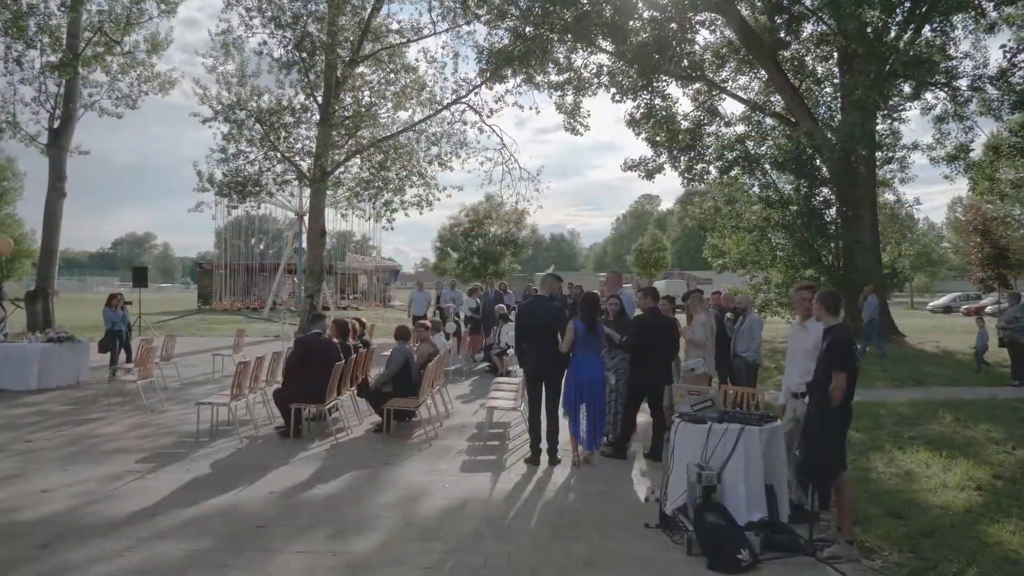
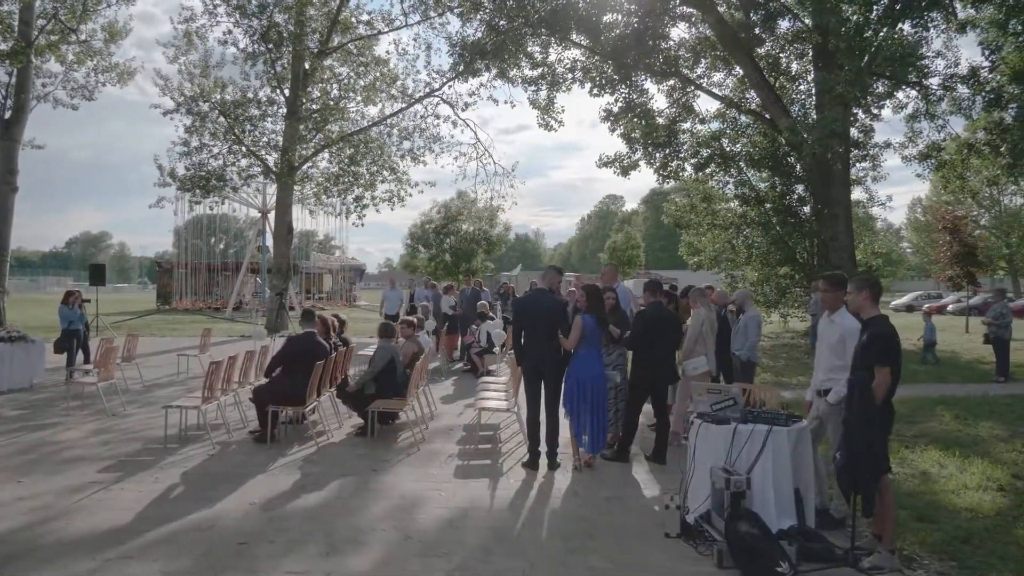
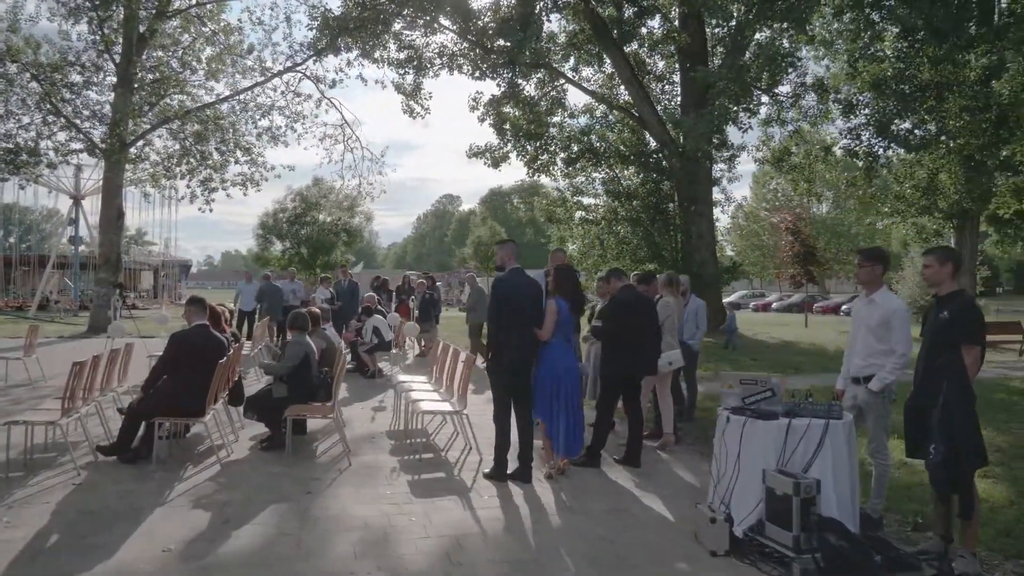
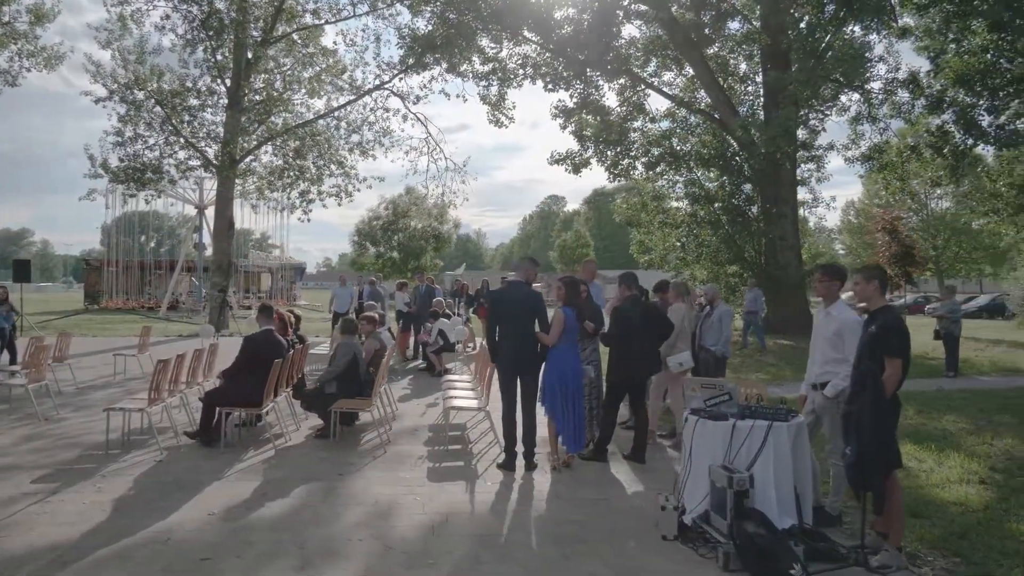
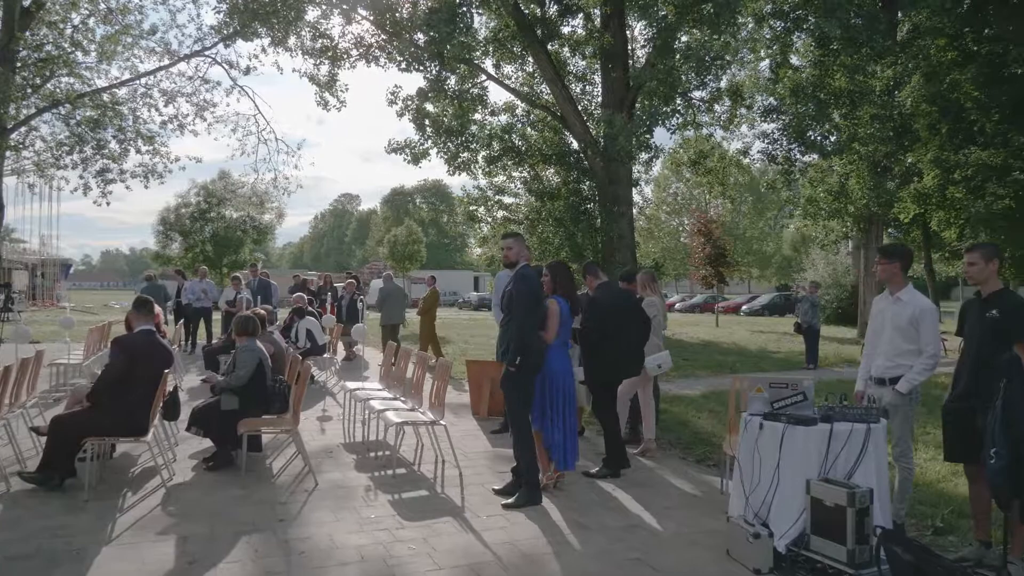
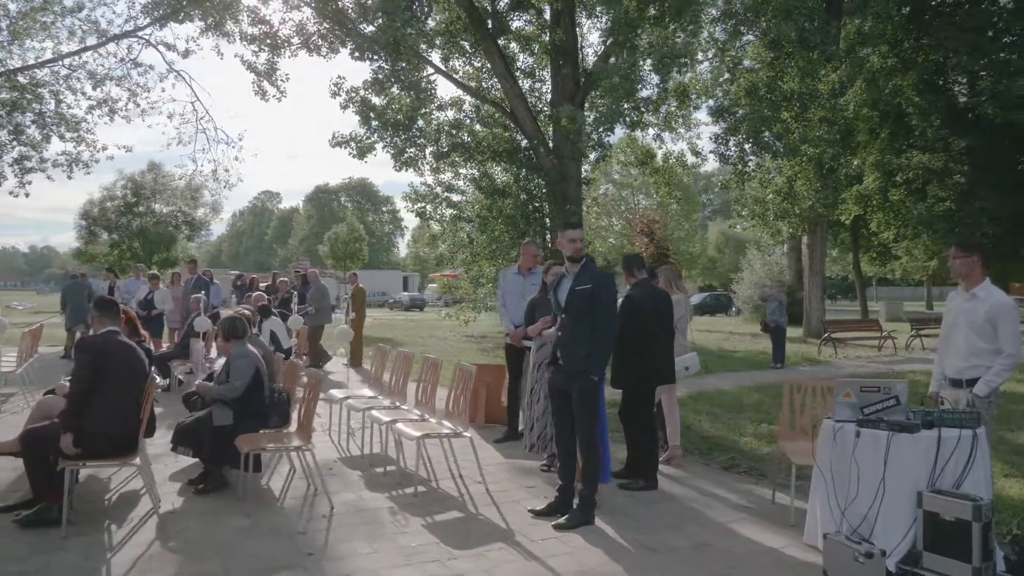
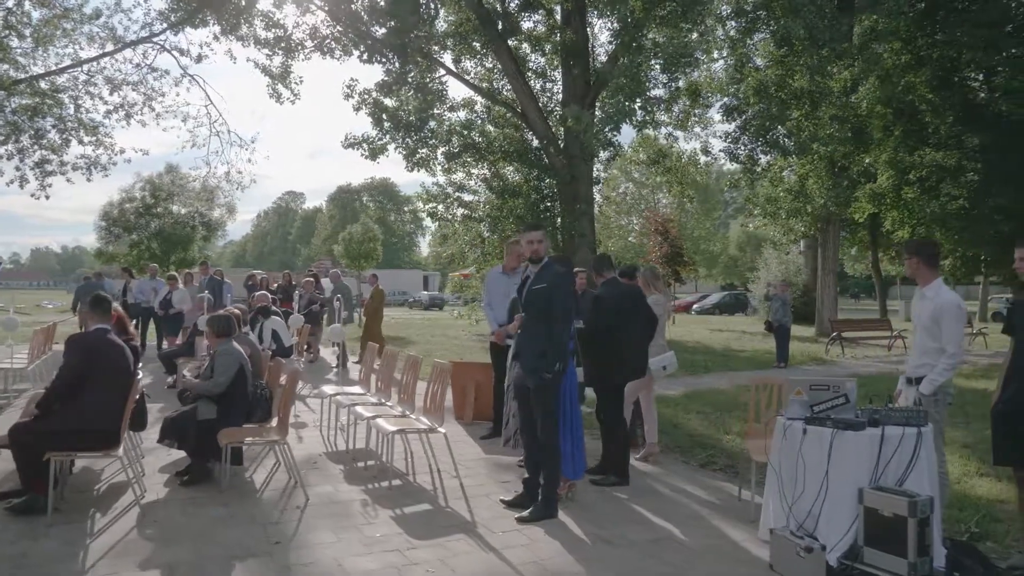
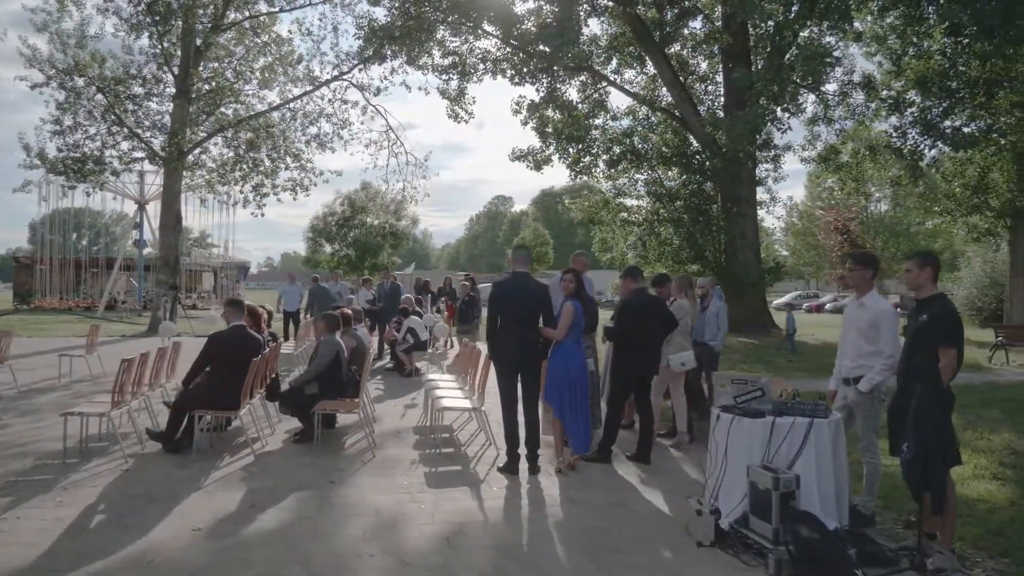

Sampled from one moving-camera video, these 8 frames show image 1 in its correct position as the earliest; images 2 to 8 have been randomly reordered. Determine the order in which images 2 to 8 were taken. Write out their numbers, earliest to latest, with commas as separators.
2, 4, 8, 3, 5, 7, 6
